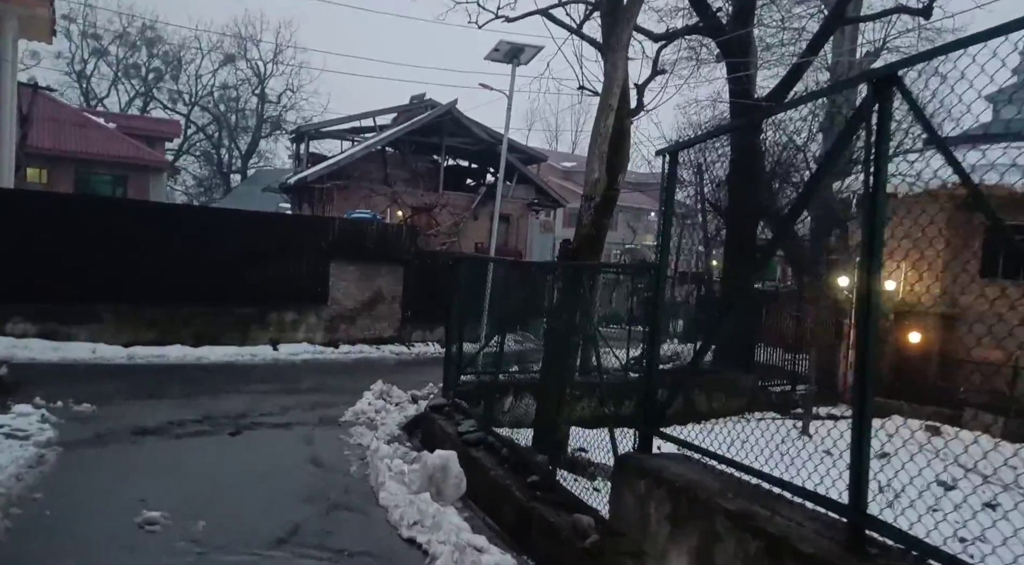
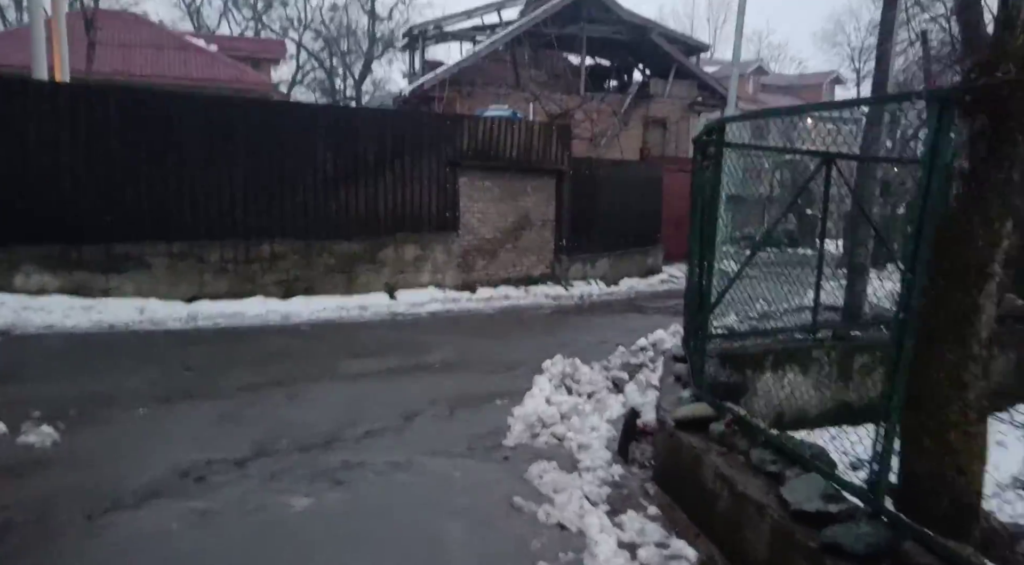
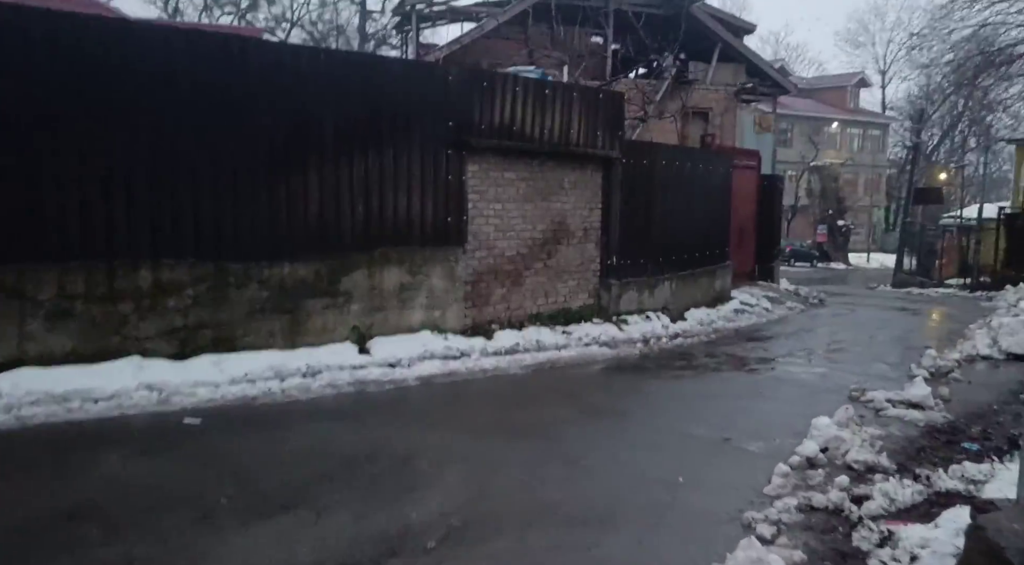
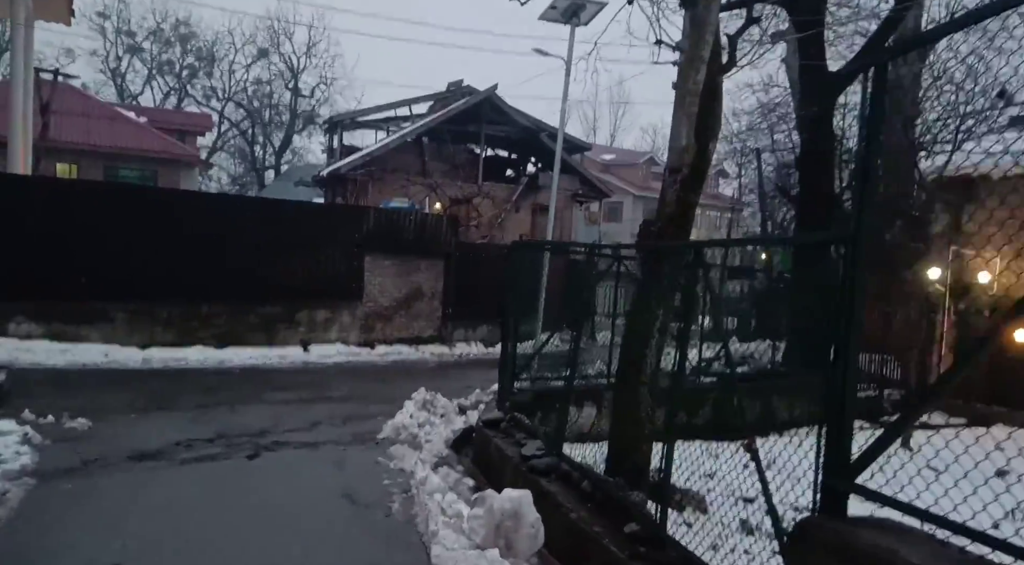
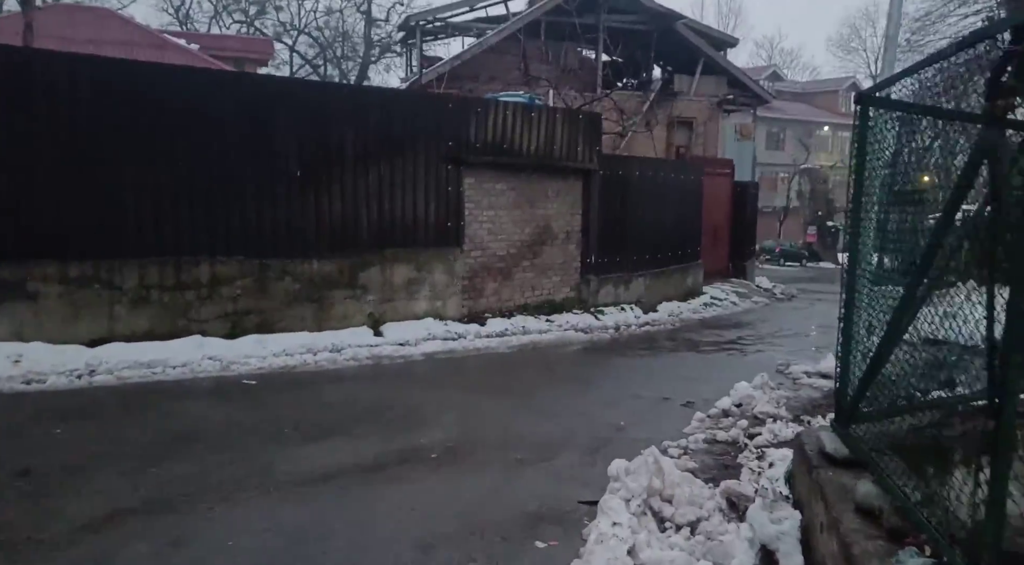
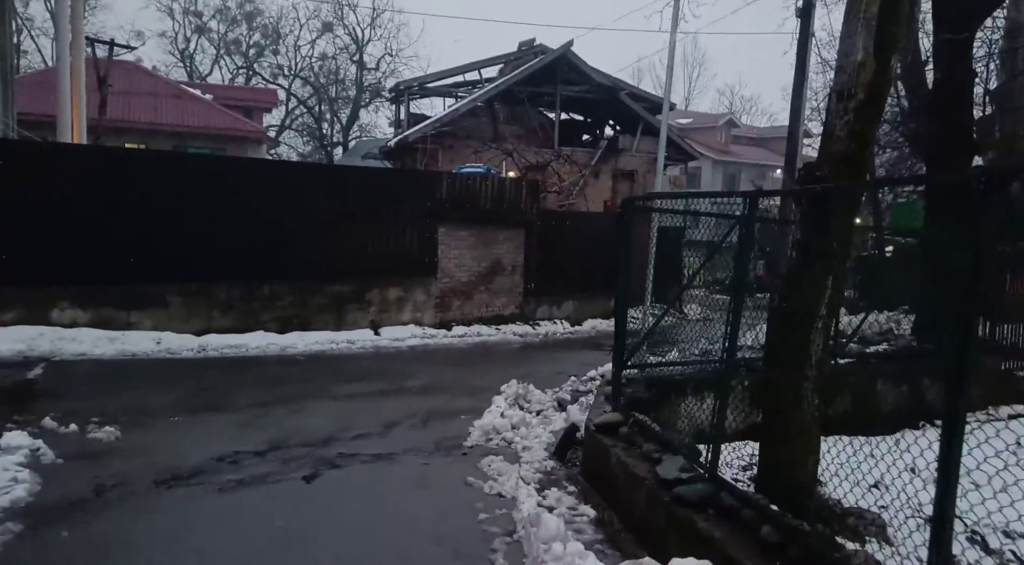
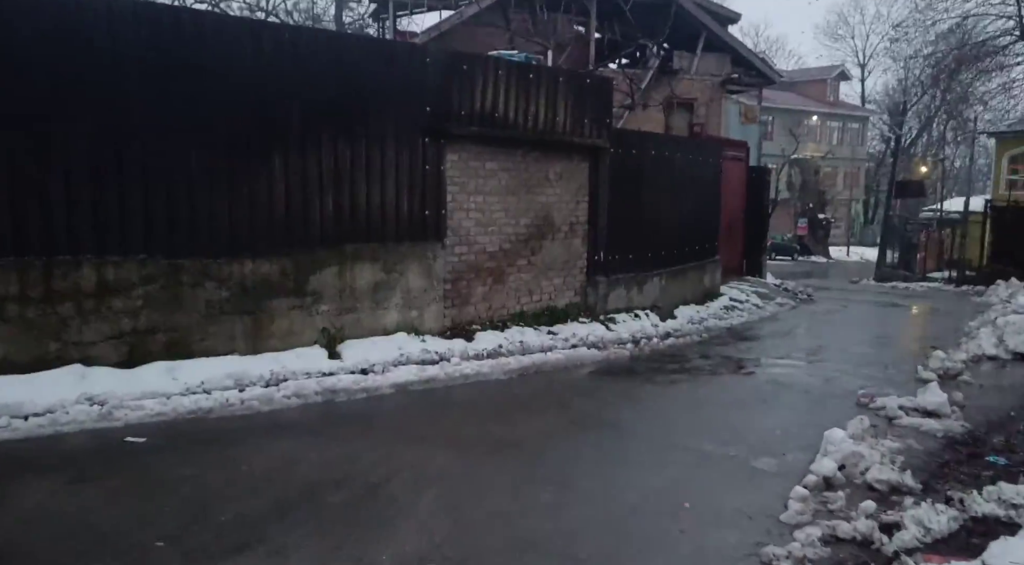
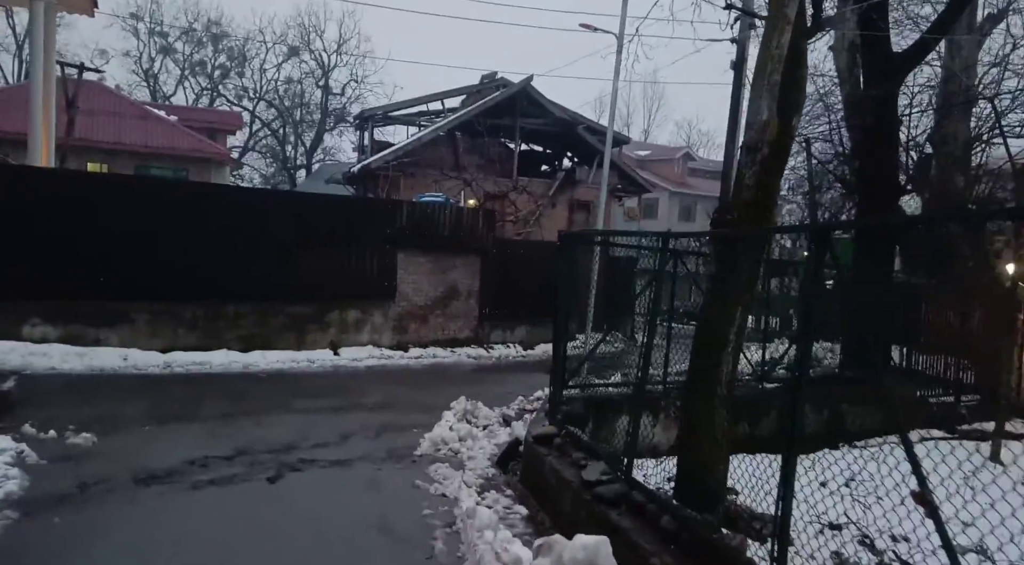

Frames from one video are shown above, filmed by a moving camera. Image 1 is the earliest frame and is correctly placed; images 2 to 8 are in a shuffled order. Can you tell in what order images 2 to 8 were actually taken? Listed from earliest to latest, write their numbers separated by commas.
4, 8, 6, 2, 5, 3, 7
